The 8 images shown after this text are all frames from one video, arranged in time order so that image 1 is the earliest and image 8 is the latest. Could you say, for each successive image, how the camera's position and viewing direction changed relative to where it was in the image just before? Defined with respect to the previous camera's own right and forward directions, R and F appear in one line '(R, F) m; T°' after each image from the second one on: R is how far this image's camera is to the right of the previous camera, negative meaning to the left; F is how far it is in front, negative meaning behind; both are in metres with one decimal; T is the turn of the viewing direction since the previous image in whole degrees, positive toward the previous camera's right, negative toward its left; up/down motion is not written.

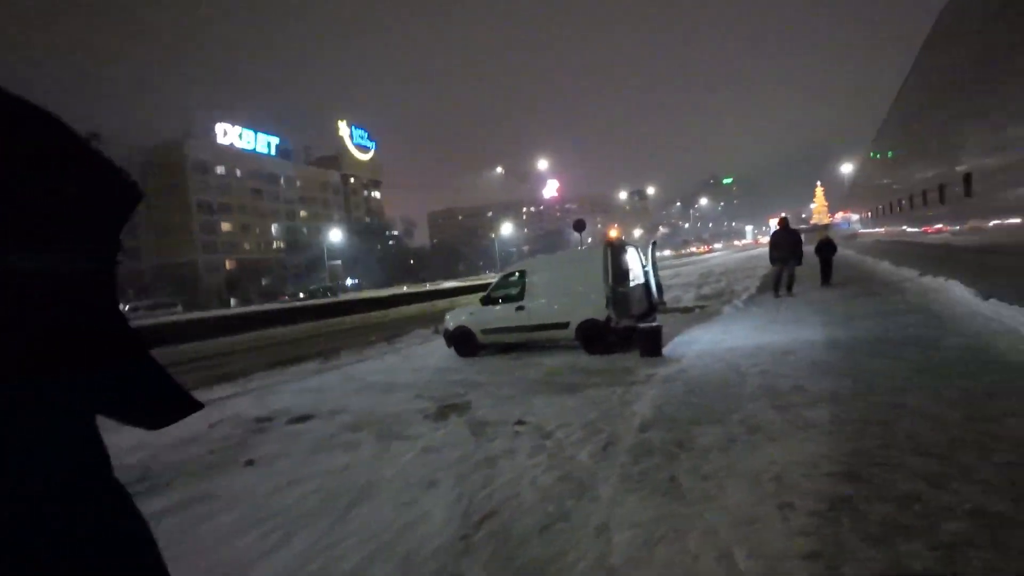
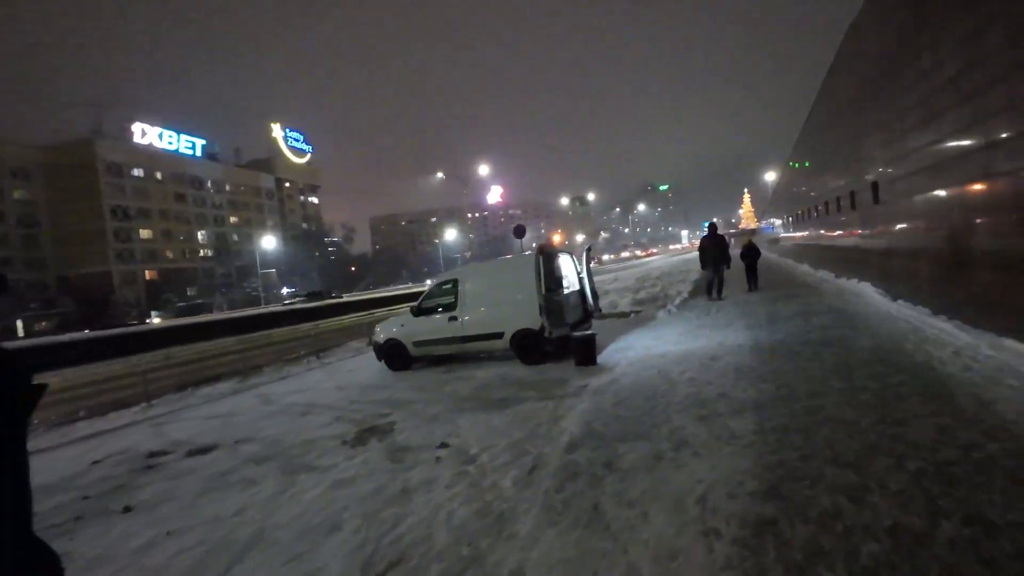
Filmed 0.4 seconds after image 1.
(+0.3, +0.4) m; +6°
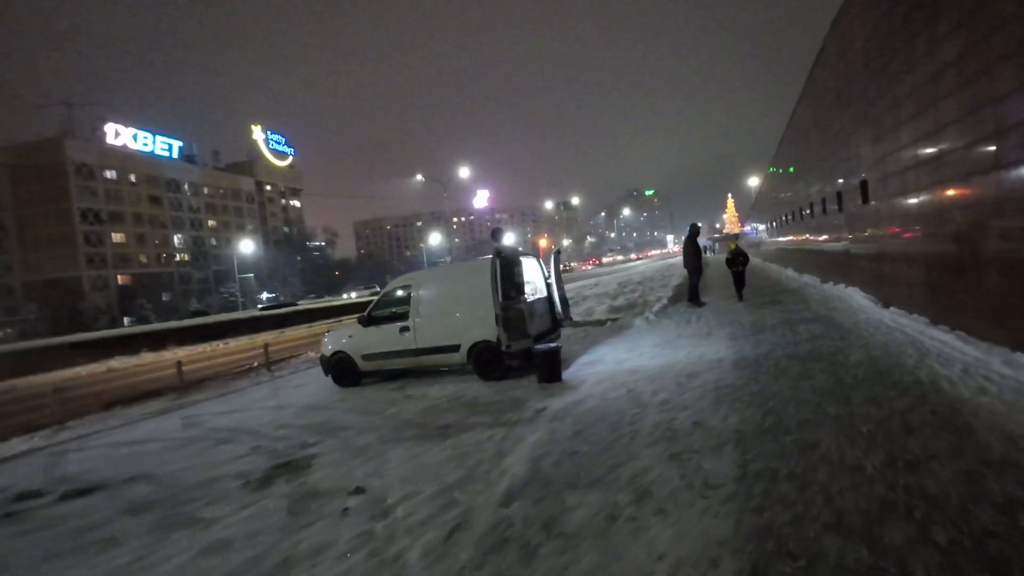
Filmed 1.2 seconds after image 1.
(+0.6, +1.1) m; +2°
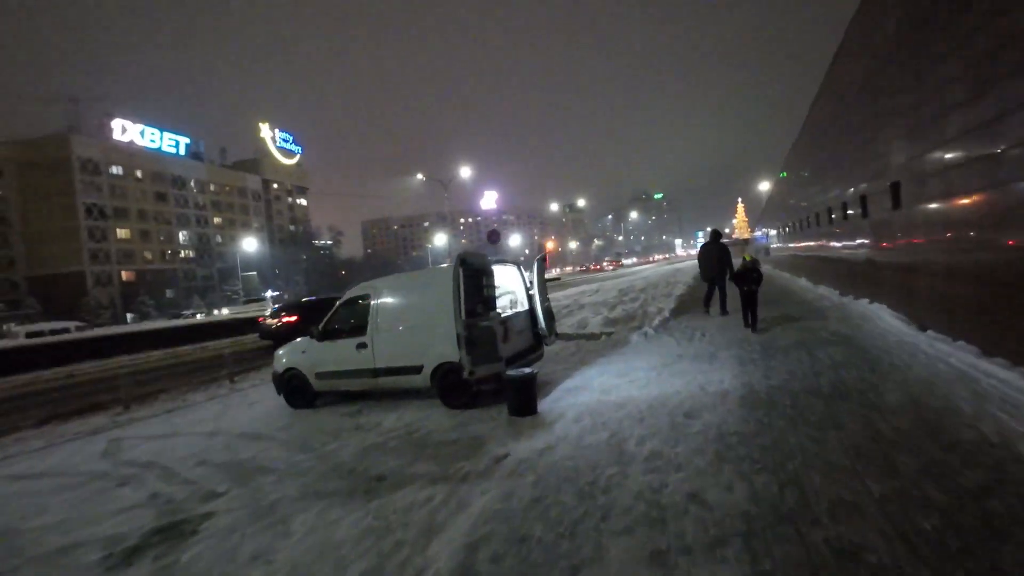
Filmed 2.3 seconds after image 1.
(+0.6, +1.3) m; -1°
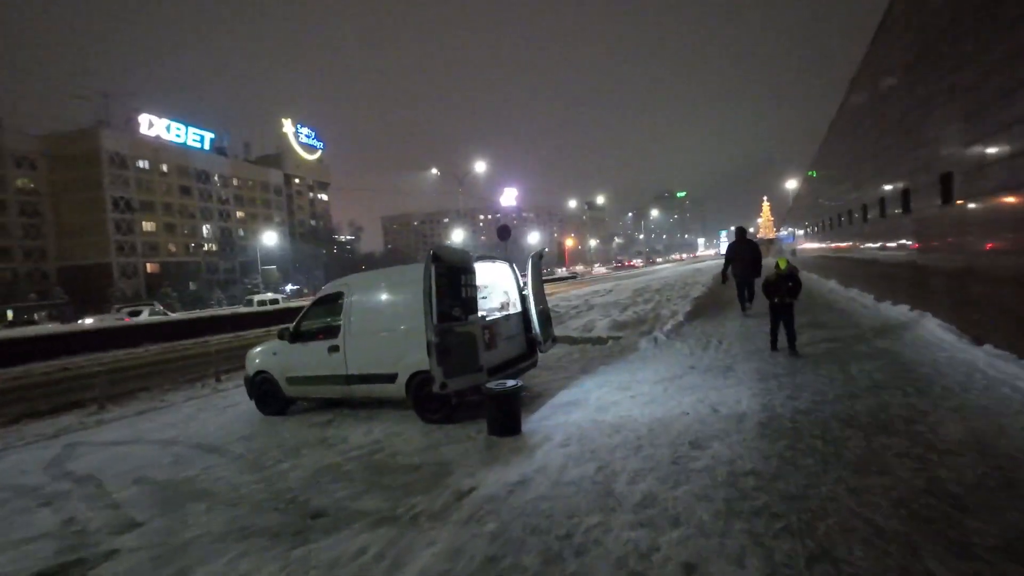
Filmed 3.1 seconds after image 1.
(+0.5, +1.0) m; -2°
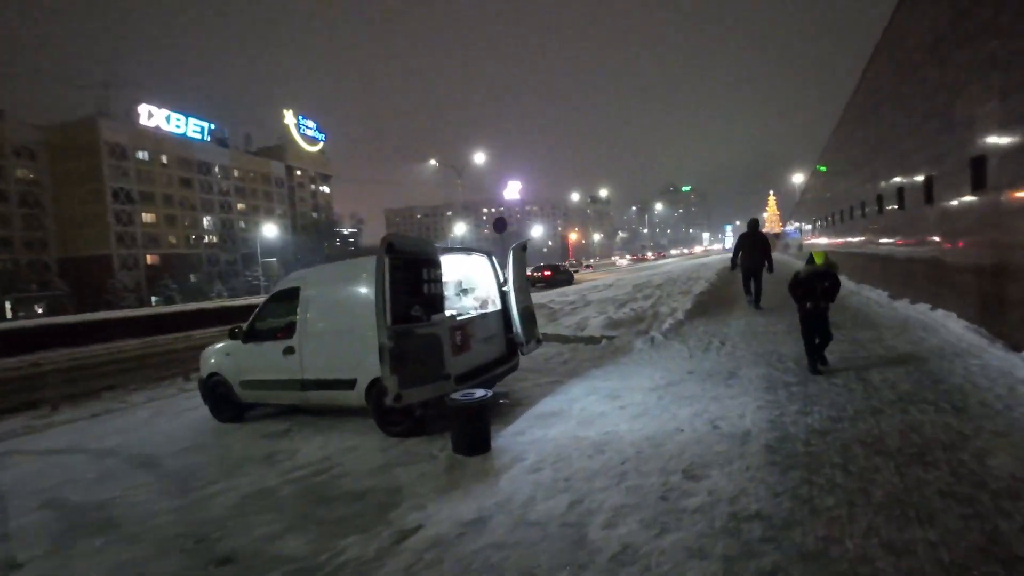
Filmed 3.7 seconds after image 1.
(+0.4, +0.9) m; 0°
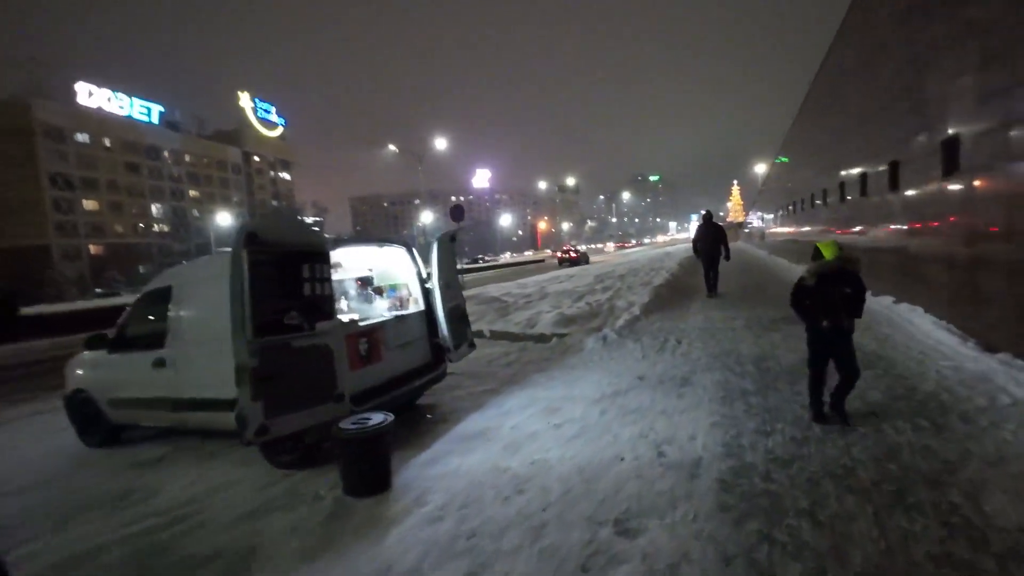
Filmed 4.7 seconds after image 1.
(+0.6, +1.0) m; +3°
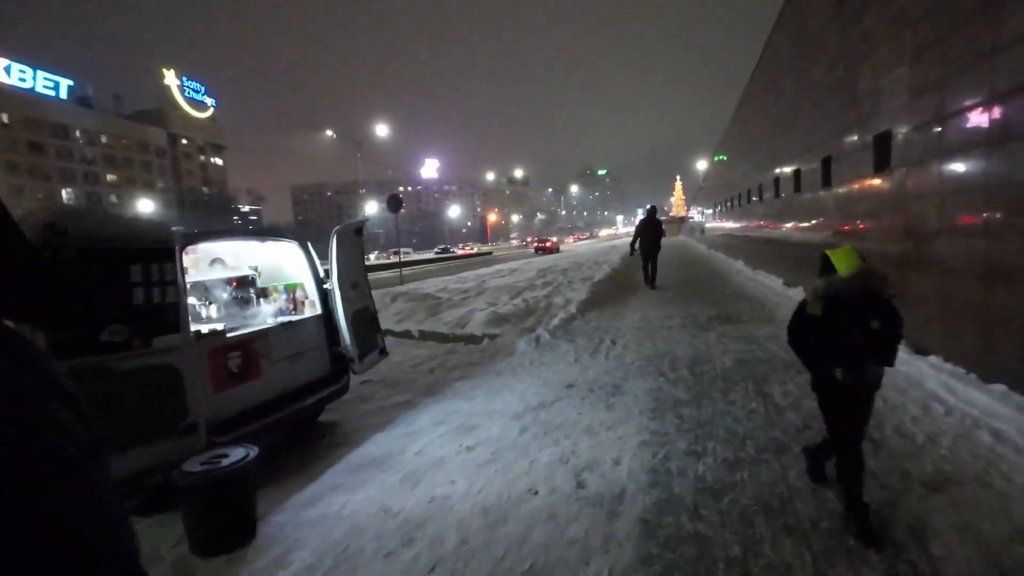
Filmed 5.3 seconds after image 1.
(+0.4, +0.7) m; +6°
